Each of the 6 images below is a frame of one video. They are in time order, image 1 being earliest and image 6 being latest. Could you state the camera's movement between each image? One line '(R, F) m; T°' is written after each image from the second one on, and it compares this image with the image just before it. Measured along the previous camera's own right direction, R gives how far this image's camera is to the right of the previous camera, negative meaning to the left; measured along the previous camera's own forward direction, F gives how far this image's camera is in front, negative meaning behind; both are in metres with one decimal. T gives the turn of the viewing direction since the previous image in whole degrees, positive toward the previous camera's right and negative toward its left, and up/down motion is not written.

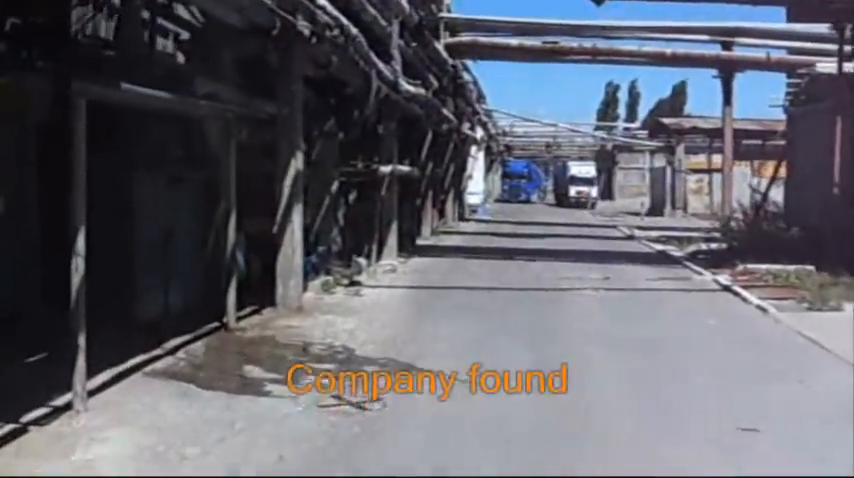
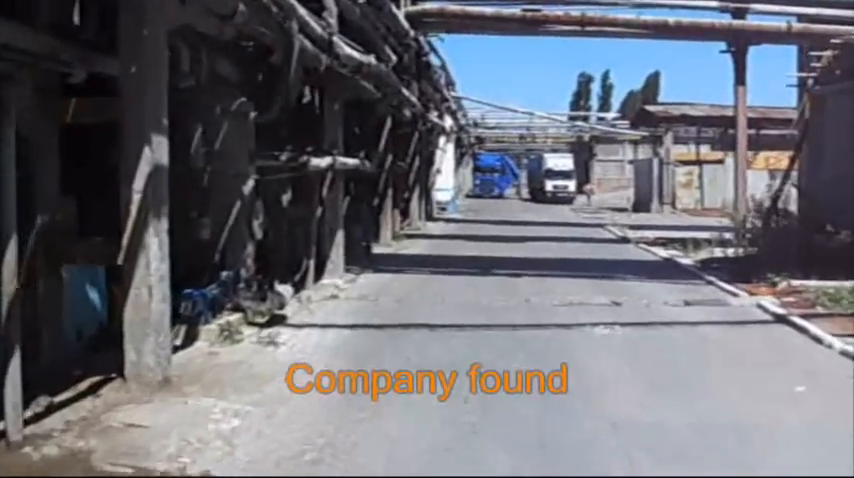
(+0.2, +5.0) m; +1°
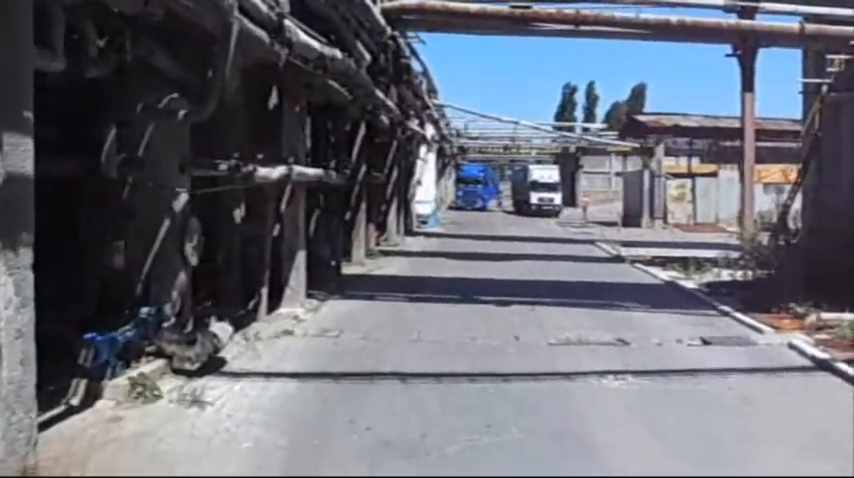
(+0.1, +2.4) m; +1°
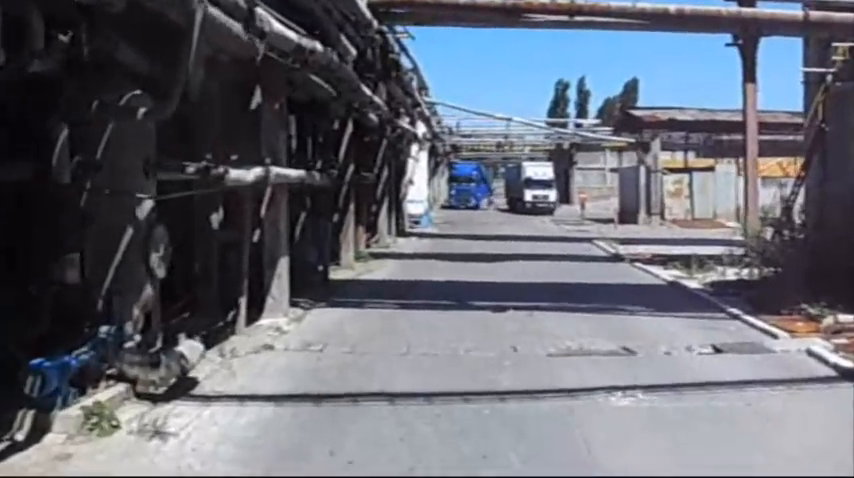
(+0.1, +1.0) m; 0°
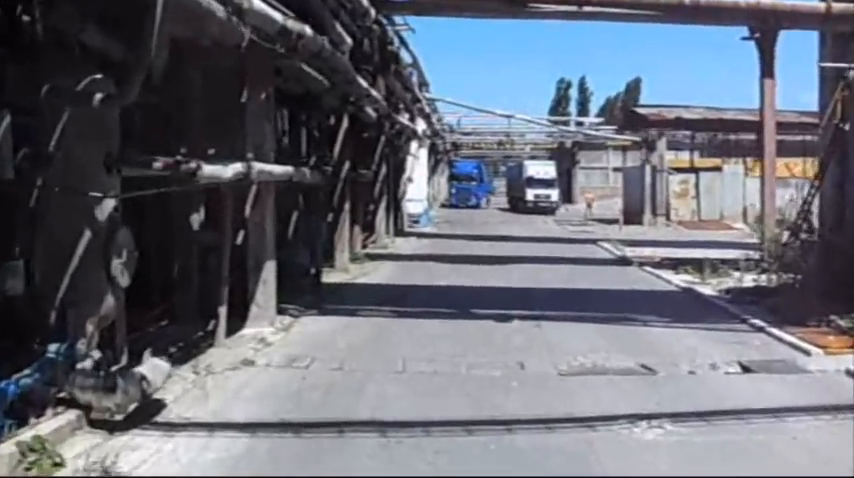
(0.0, +1.2) m; 0°
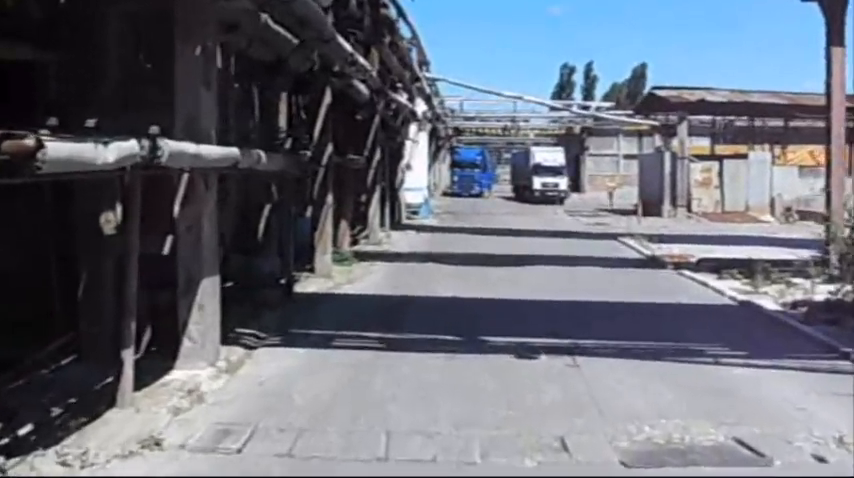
(0.0, +3.7) m; 0°
